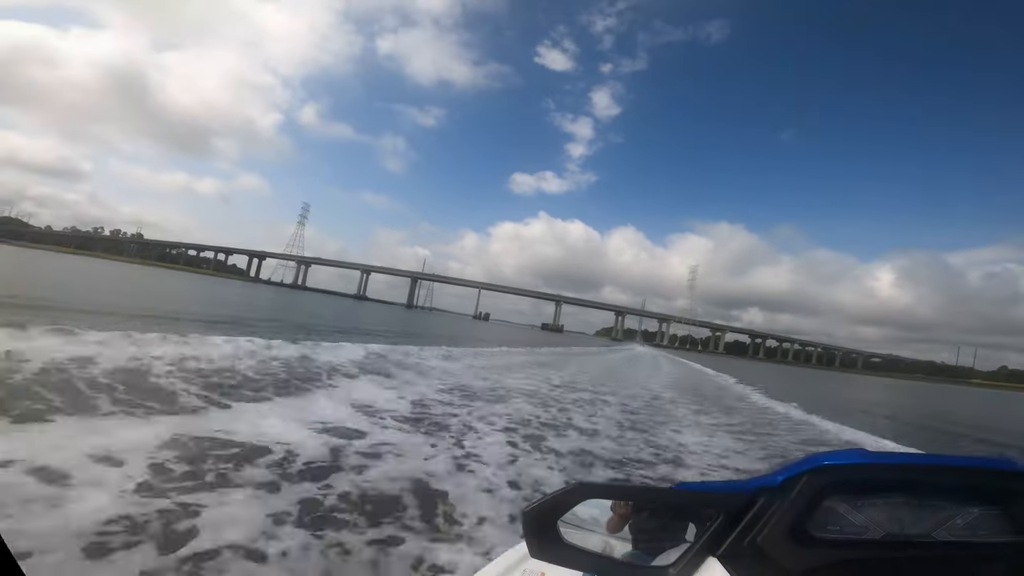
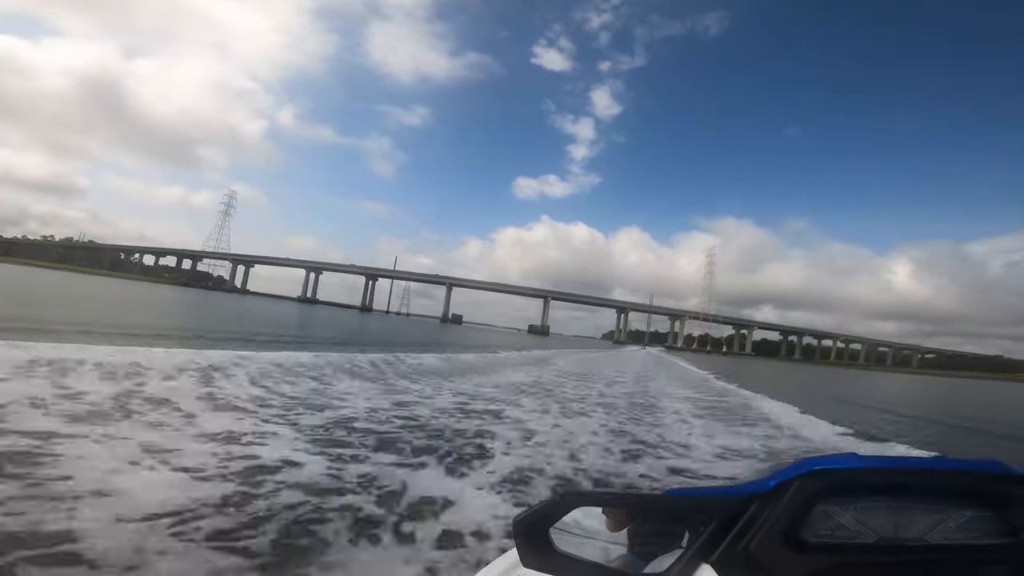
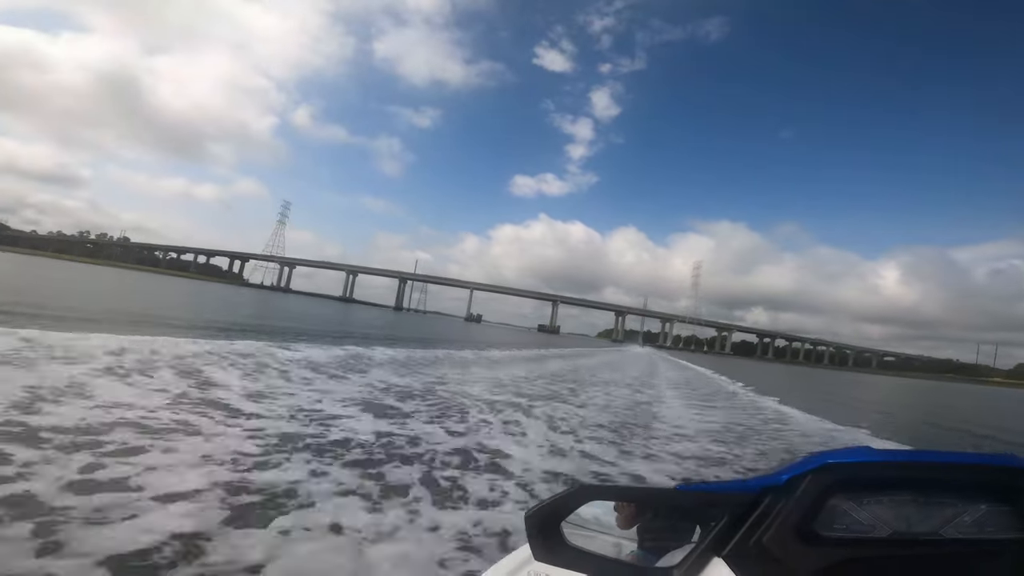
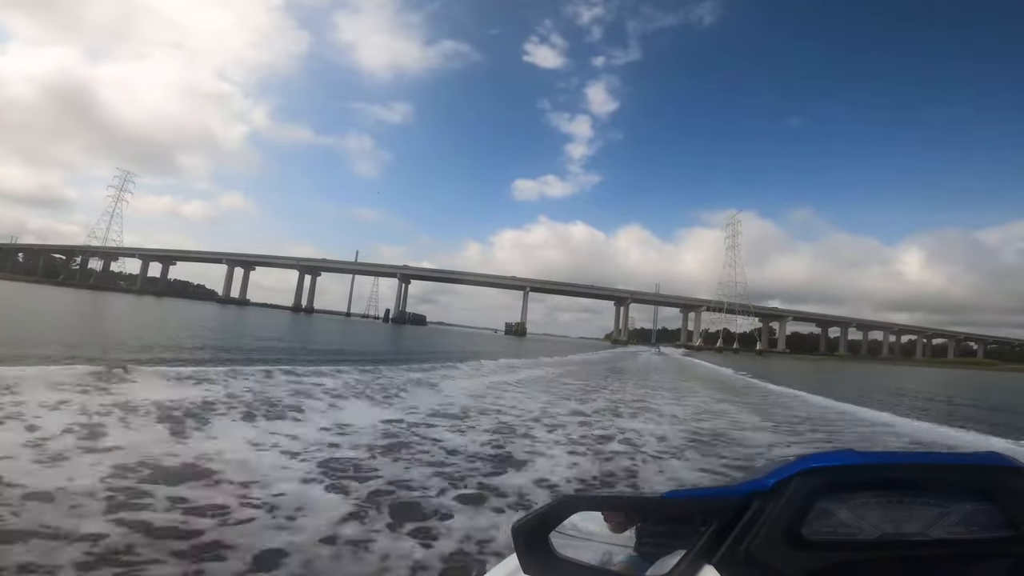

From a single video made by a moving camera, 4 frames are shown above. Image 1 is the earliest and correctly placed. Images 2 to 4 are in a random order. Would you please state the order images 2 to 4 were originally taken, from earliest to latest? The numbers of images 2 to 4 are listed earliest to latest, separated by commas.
3, 2, 4
